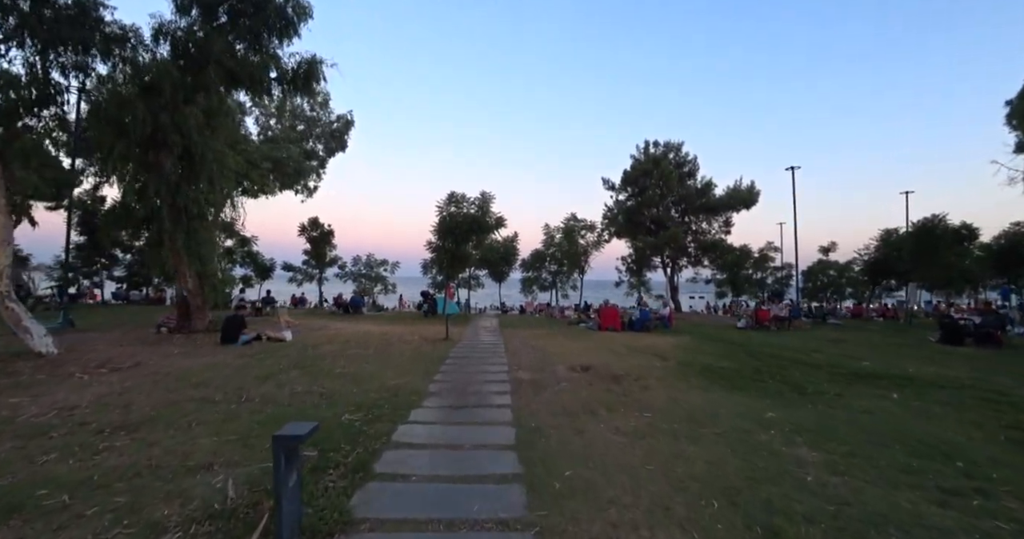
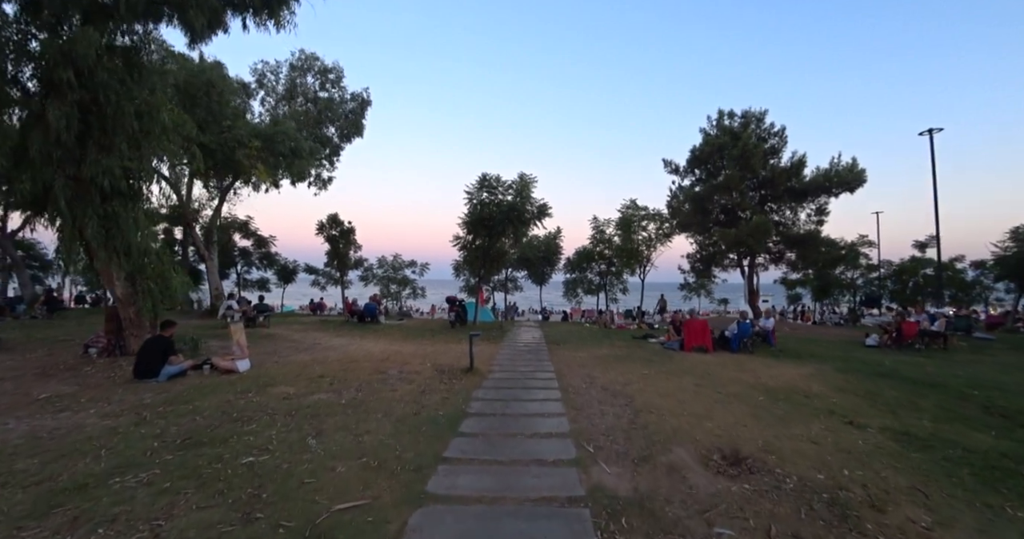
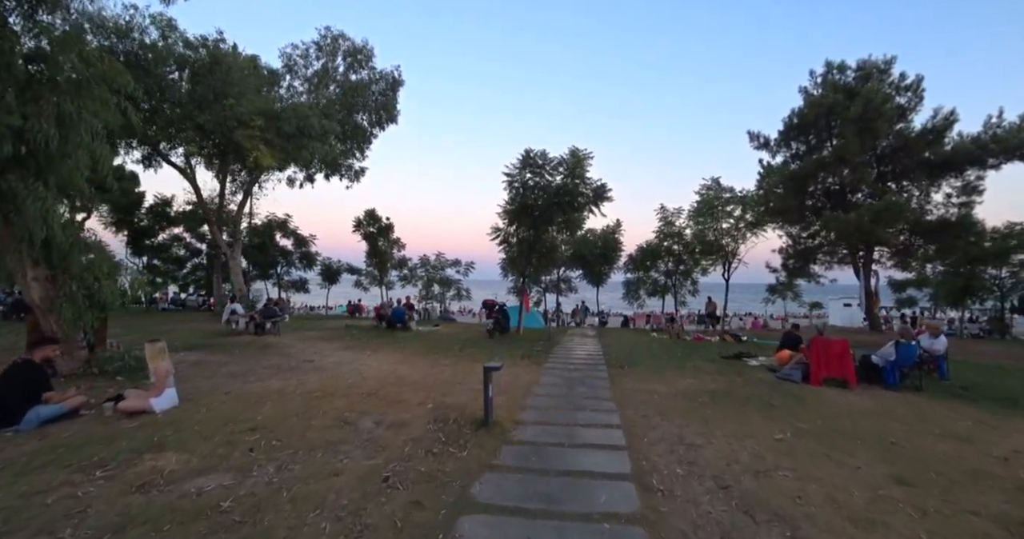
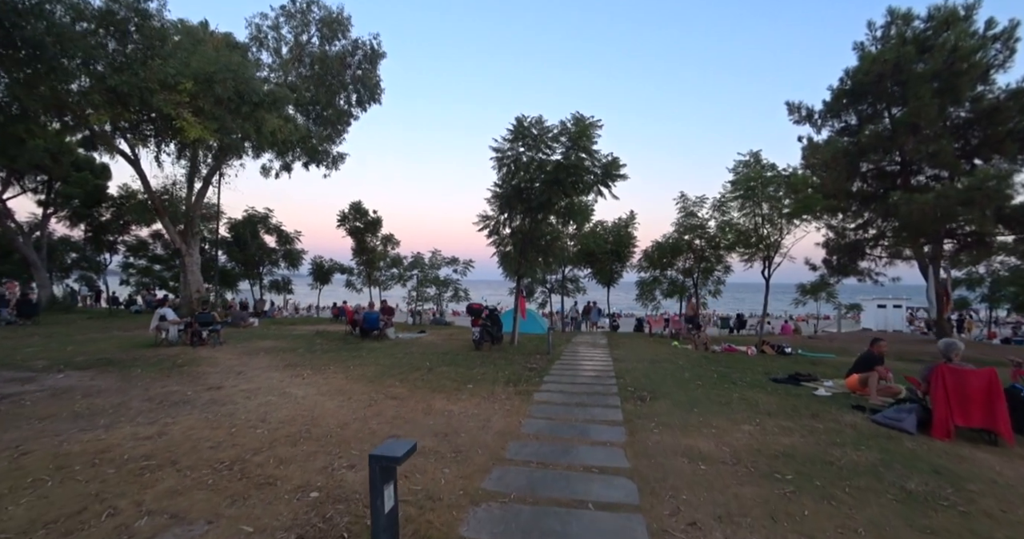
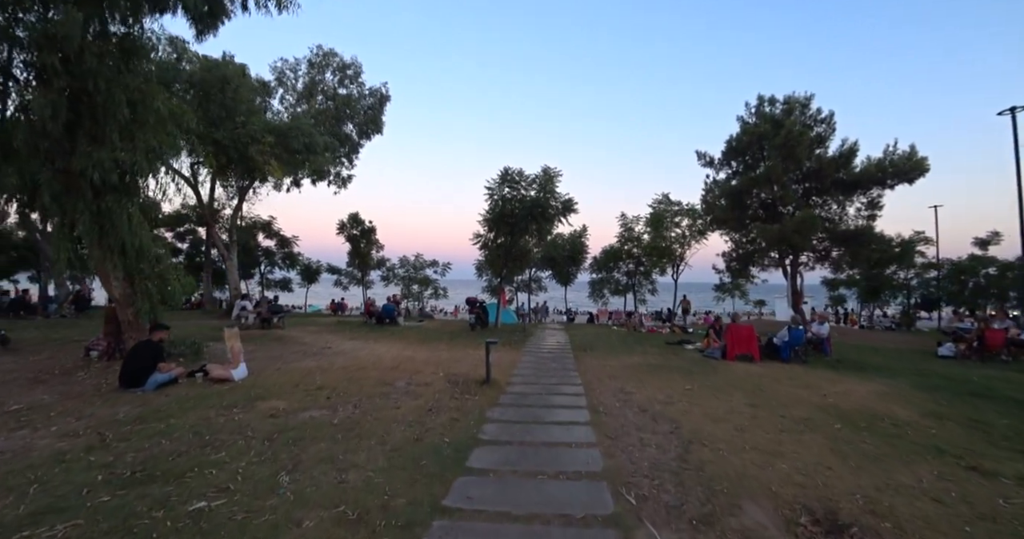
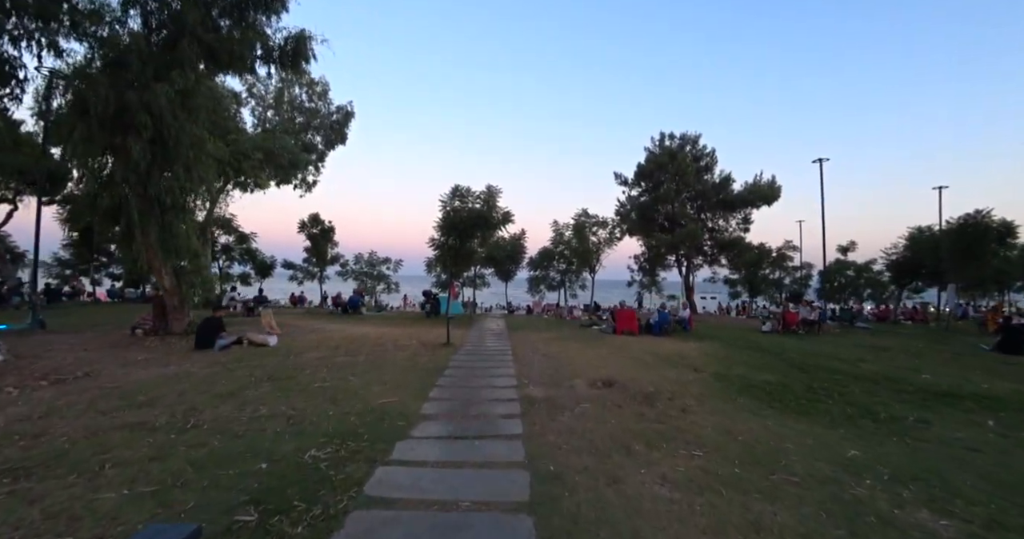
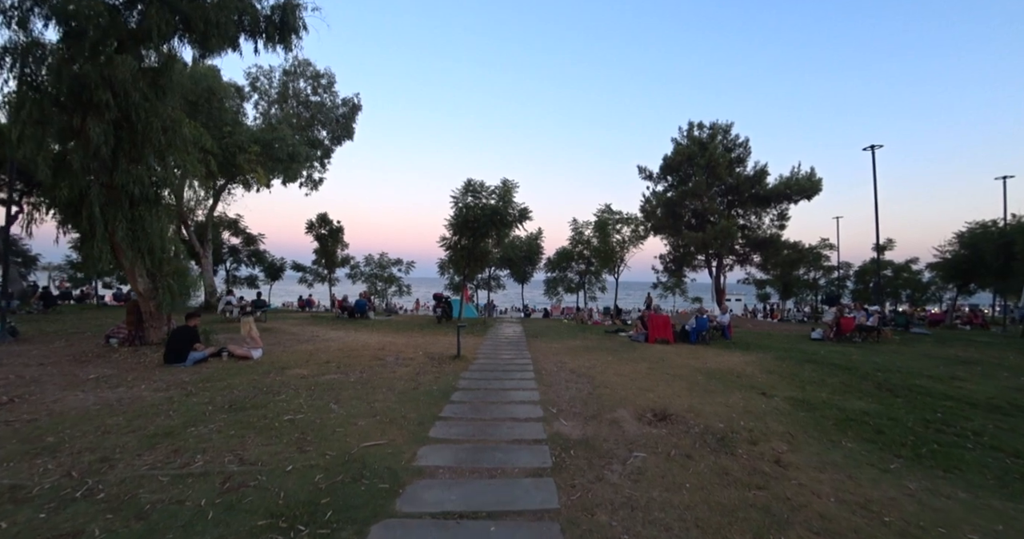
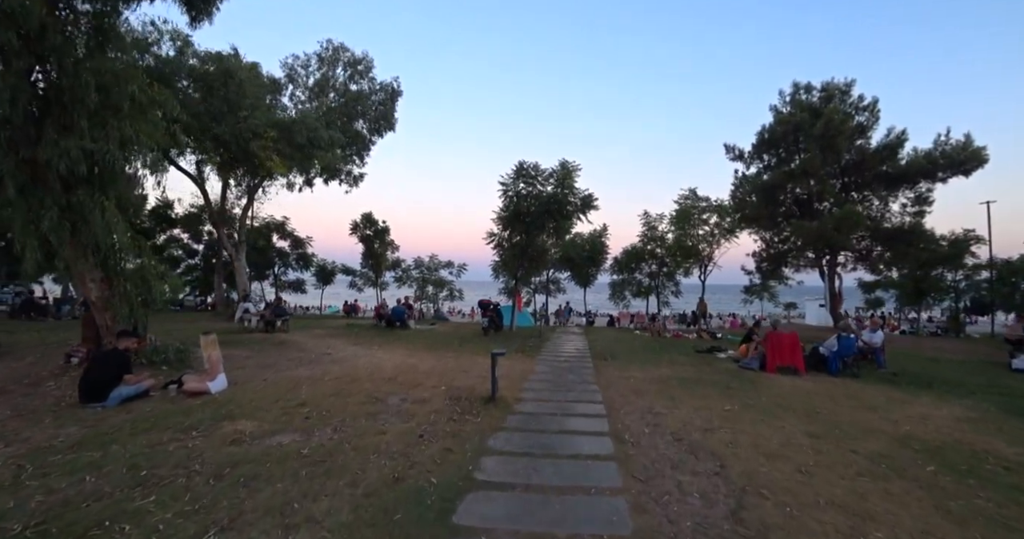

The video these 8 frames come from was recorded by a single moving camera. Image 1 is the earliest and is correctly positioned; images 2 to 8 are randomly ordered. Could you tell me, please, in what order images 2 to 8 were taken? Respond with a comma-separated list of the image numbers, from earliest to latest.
6, 7, 2, 5, 8, 3, 4
